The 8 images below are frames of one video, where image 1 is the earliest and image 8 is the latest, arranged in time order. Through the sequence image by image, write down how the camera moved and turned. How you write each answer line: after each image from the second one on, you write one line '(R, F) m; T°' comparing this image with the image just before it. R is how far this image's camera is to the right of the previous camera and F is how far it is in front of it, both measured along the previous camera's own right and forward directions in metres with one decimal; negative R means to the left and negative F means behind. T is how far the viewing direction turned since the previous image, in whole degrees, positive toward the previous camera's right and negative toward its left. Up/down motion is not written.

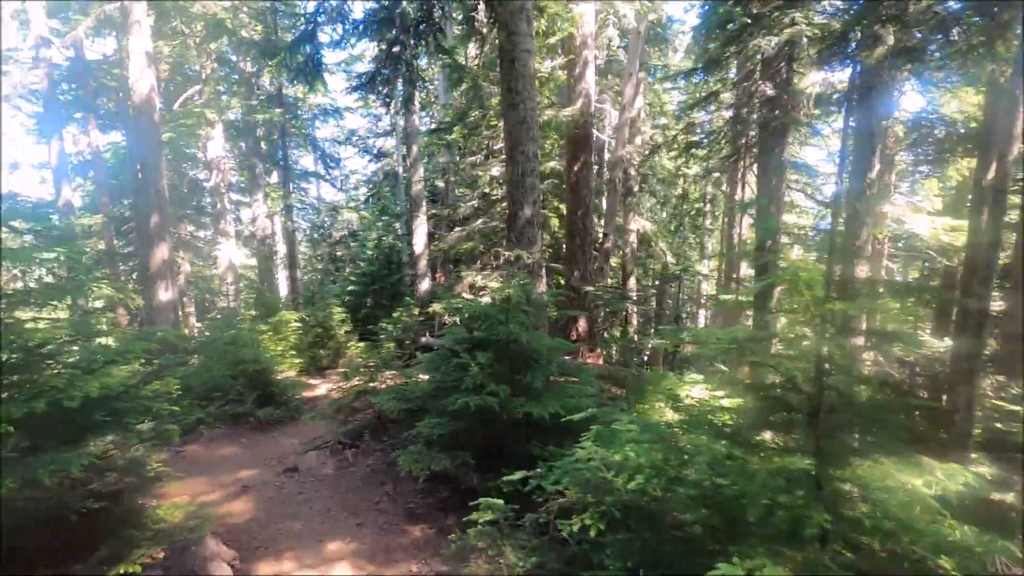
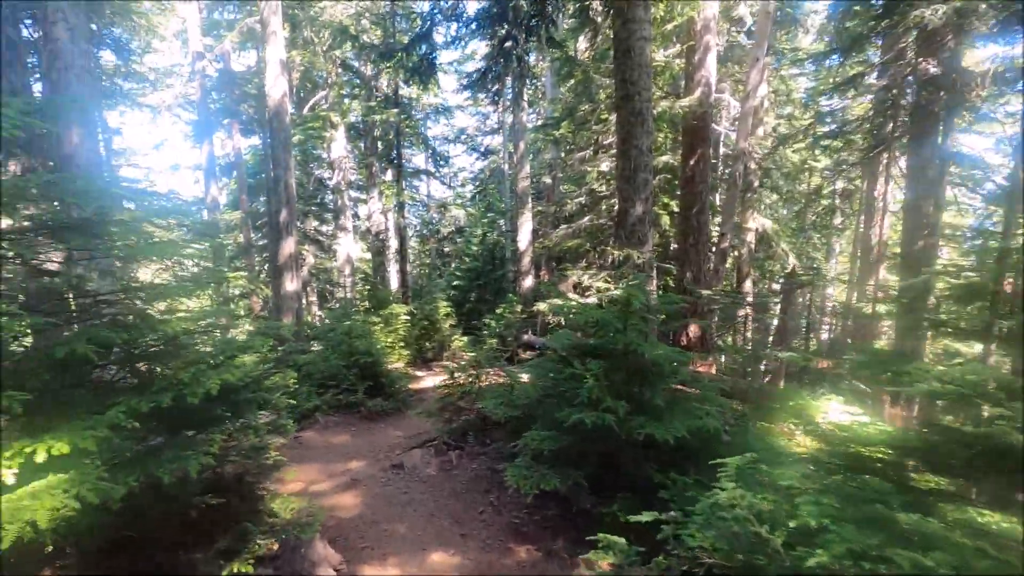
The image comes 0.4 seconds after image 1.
(-0.1, +0.2) m; -11°
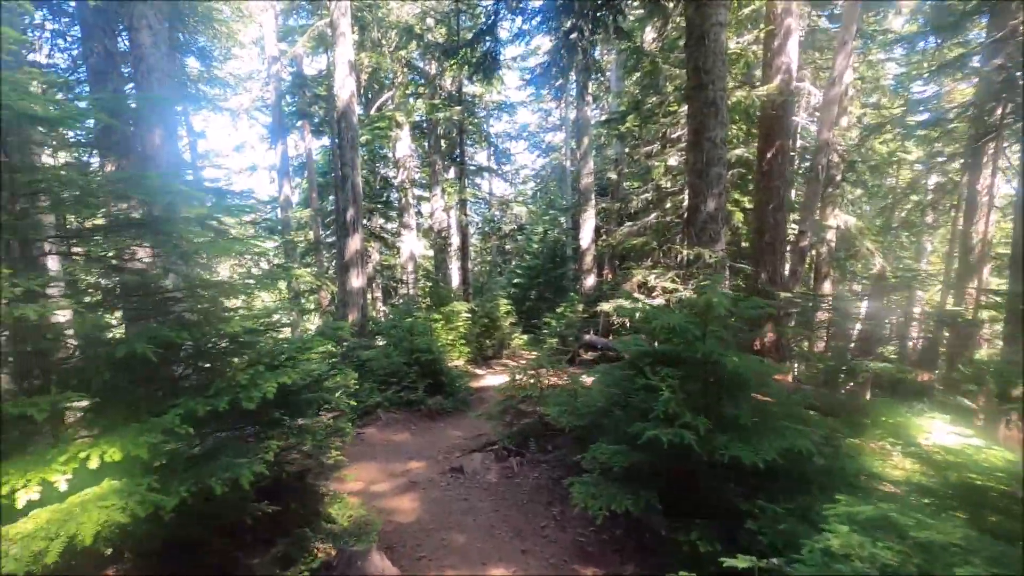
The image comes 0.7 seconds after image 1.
(0.0, +0.2) m; -6°
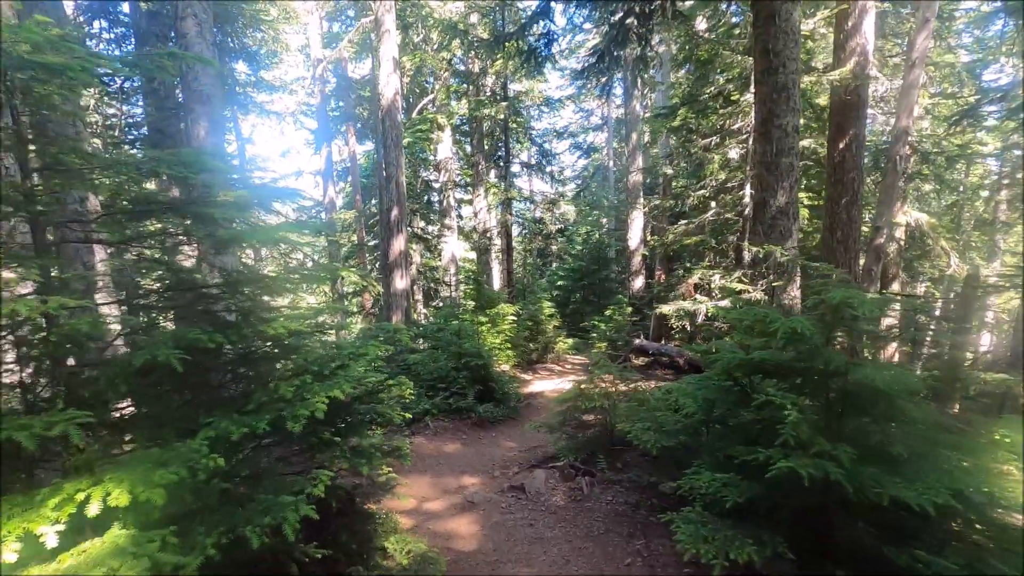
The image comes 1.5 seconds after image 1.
(-0.2, +0.4) m; -4°
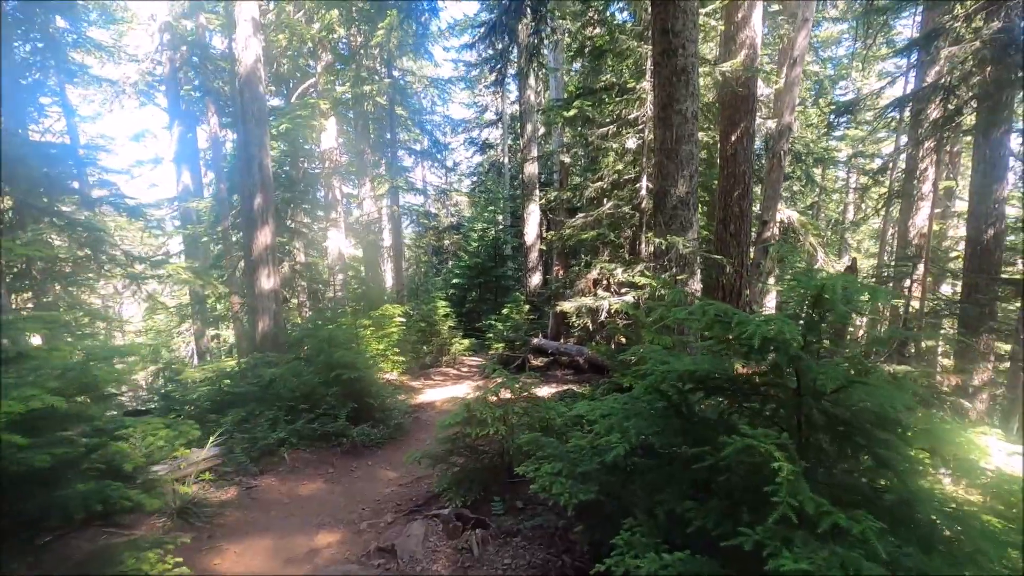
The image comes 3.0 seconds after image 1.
(+0.2, +0.9) m; +11°
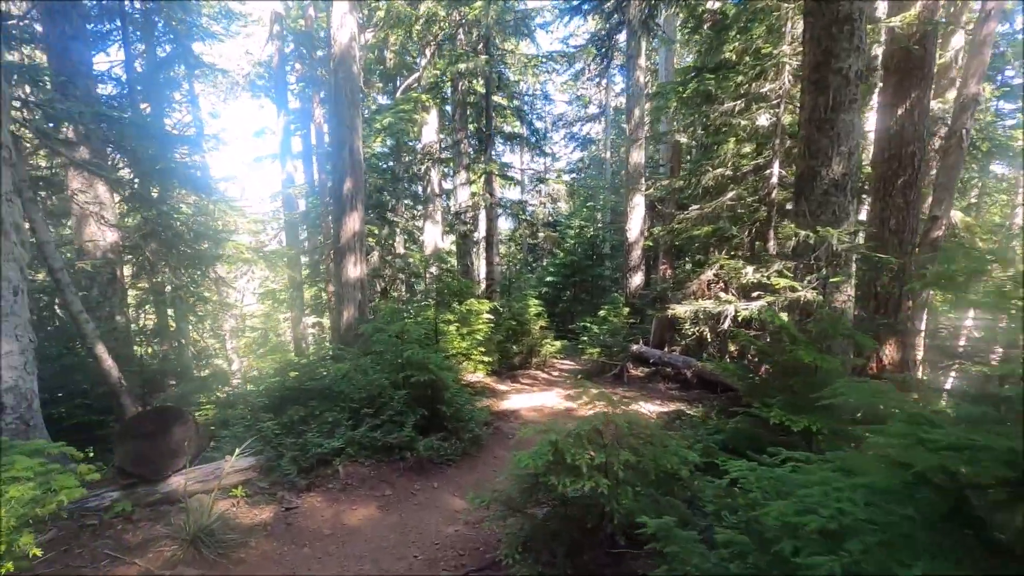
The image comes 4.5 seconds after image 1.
(-0.1, +0.9) m; -10°
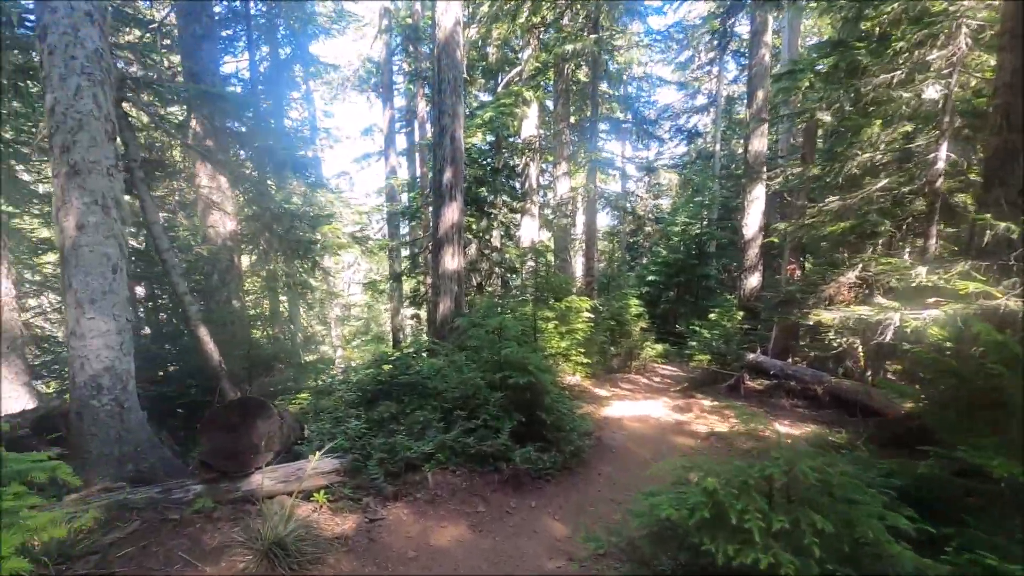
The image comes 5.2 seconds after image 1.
(-0.1, +0.5) m; -10°
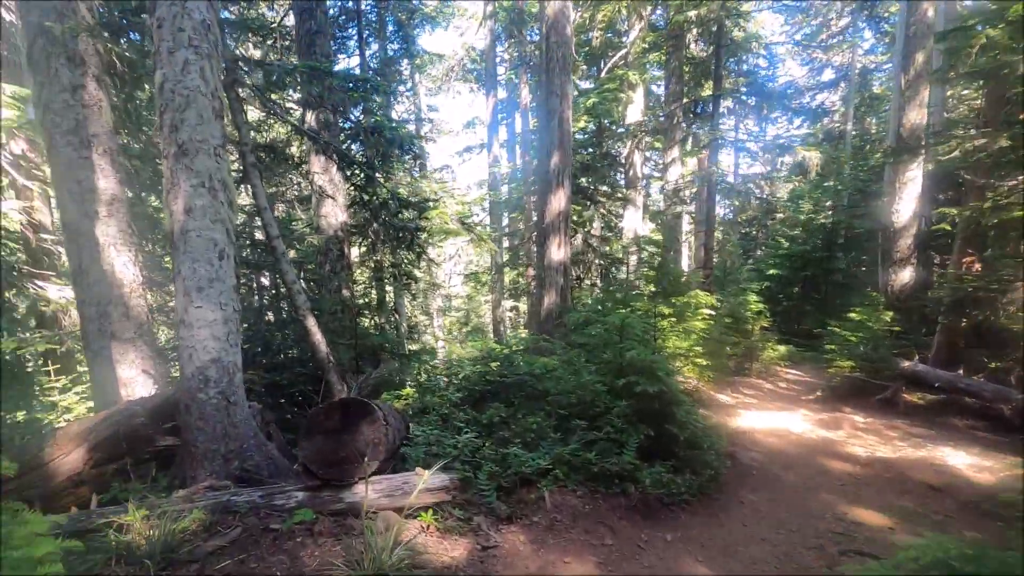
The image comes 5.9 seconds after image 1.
(-0.2, +0.5) m; -10°
